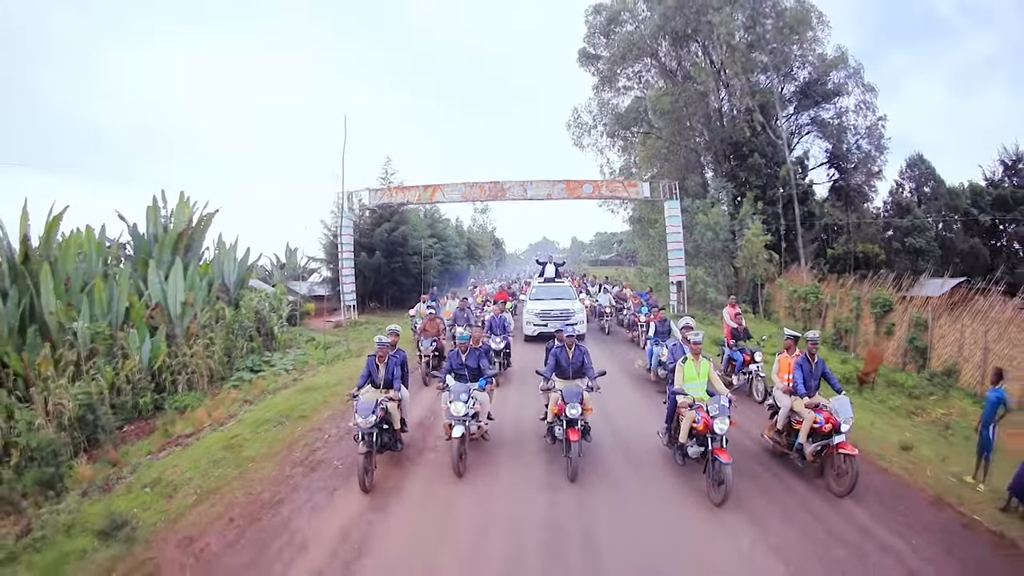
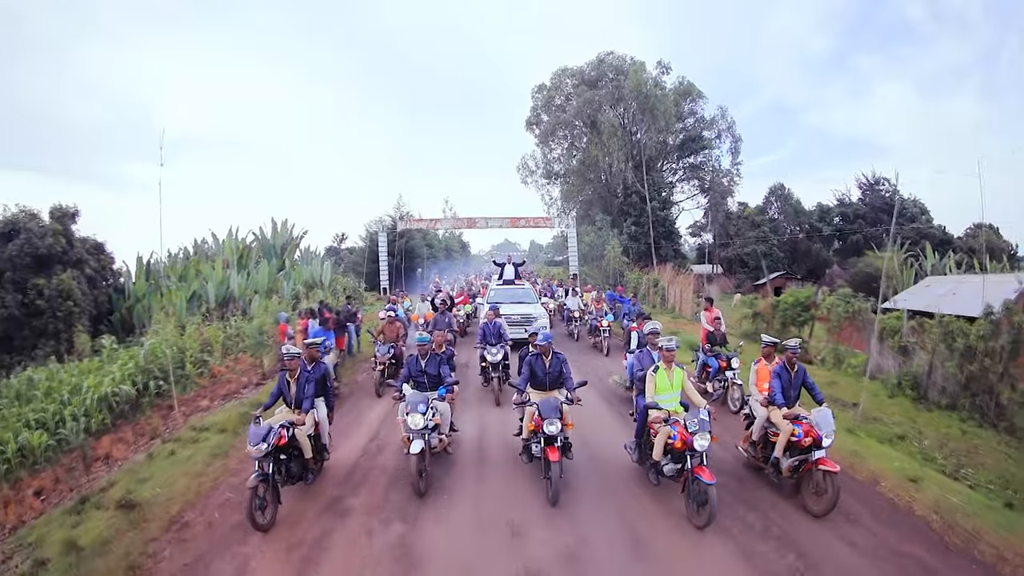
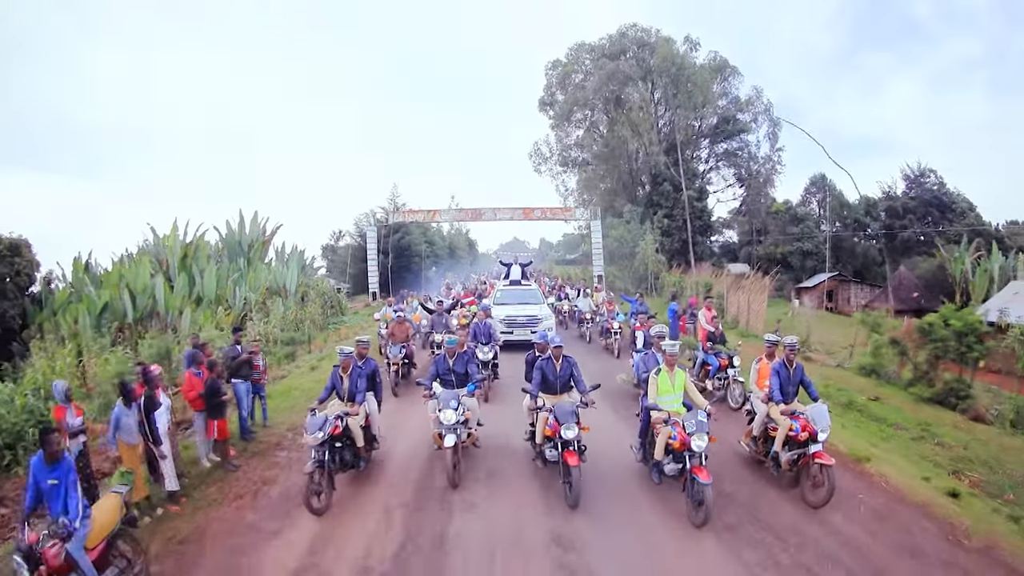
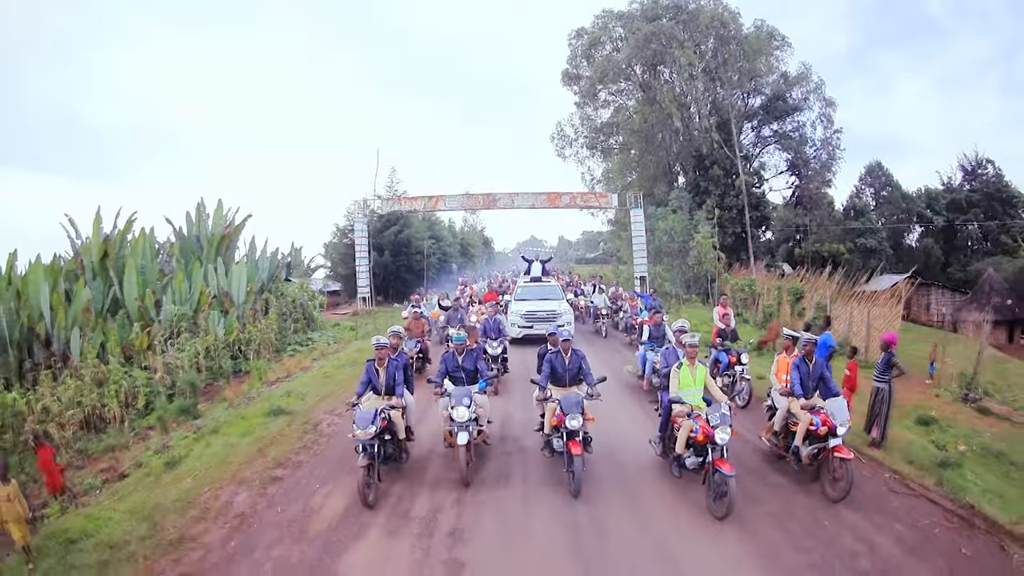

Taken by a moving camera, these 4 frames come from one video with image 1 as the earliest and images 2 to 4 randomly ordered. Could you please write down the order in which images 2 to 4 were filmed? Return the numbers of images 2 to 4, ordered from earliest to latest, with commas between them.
4, 3, 2
